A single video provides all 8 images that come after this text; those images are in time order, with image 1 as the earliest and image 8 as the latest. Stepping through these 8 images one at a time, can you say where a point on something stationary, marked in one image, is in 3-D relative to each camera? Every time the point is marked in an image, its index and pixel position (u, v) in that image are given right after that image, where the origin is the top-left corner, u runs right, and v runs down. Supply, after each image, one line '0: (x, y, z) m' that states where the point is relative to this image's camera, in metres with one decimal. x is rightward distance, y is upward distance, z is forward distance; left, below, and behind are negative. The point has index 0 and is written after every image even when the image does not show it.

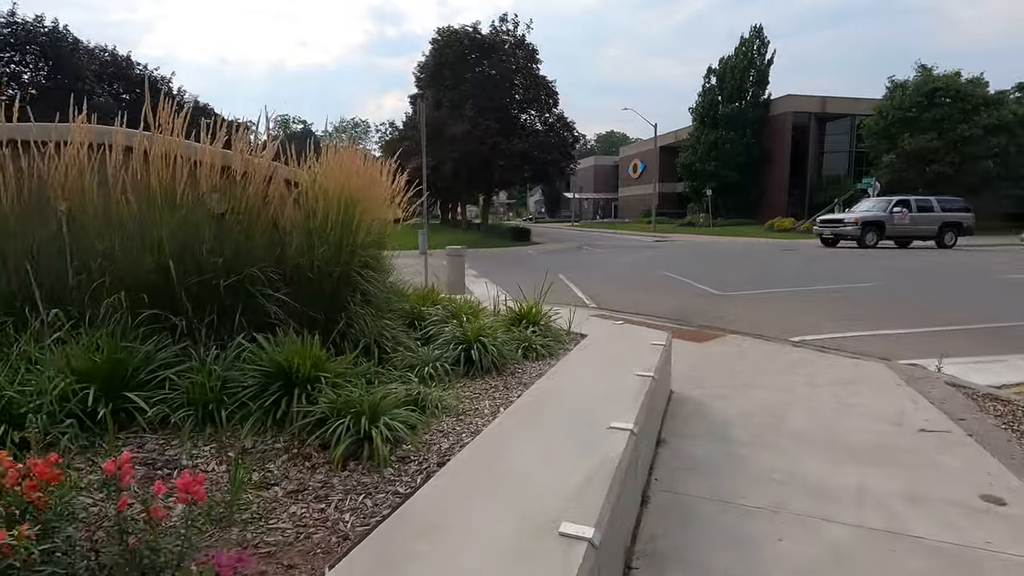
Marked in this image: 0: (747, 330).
0: (+3.5, -0.6, +8.1) m
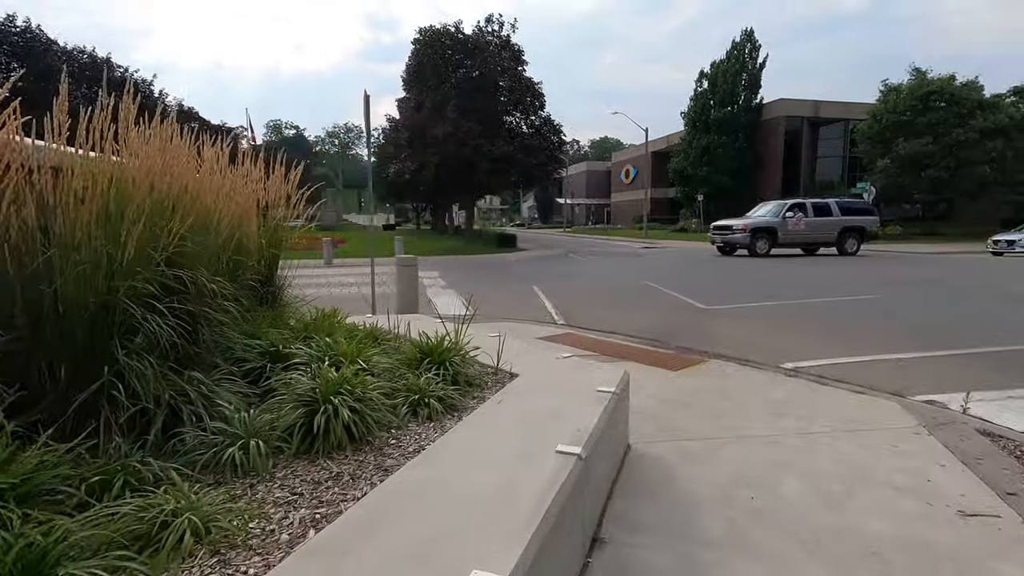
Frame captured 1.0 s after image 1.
0: (+2.8, -0.8, +6.9) m
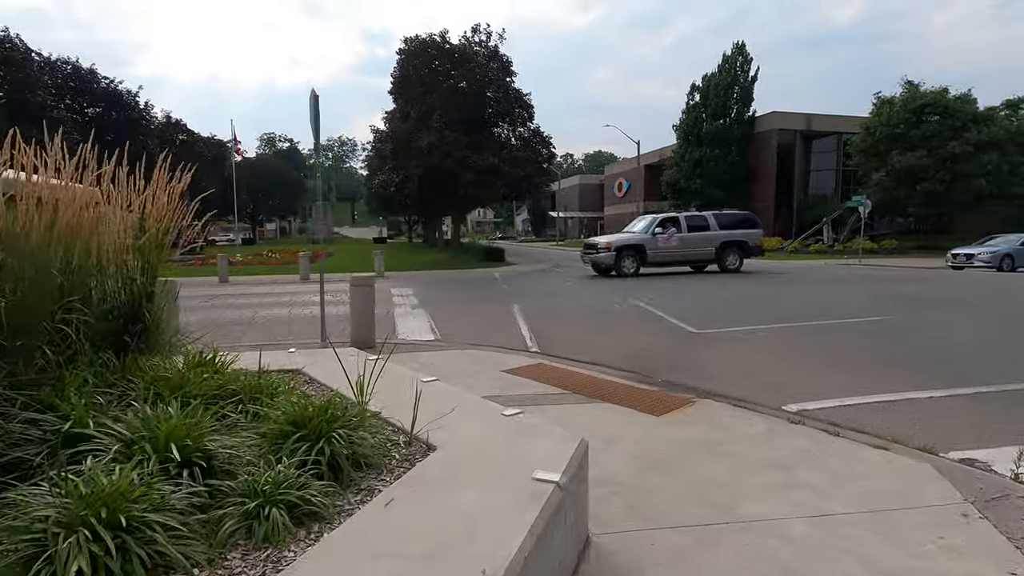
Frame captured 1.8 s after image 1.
0: (+2.4, -1.1, +6.0) m
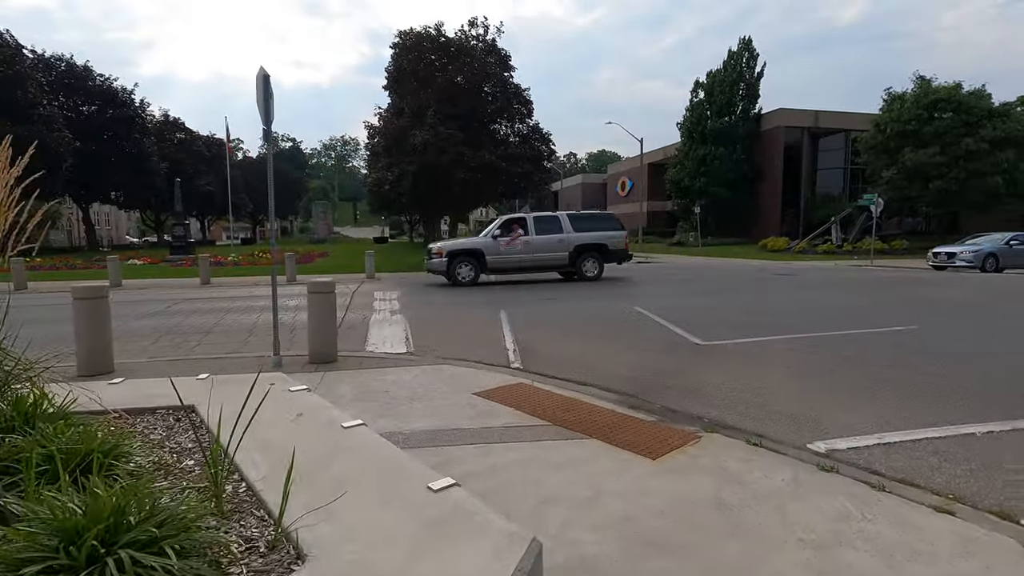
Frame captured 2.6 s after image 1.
0: (+2.1, -1.2, +5.0) m
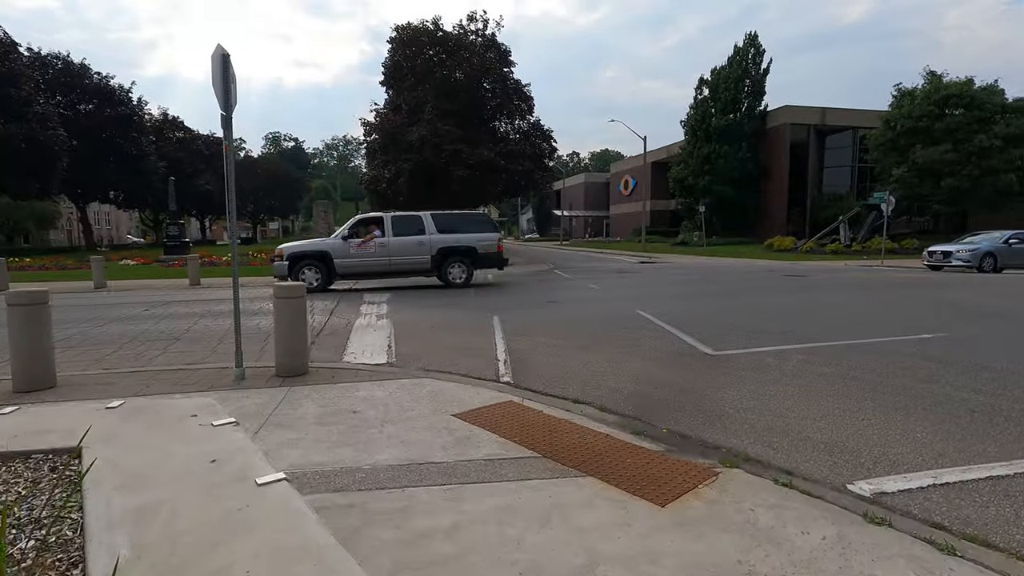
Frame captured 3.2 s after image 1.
0: (+1.9, -1.3, +4.2) m
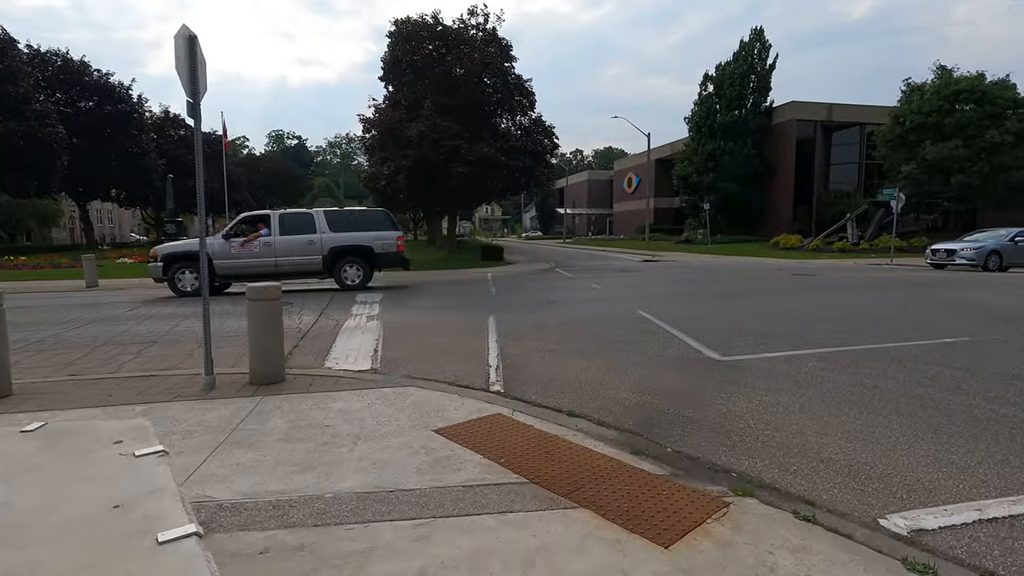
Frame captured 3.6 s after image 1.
0: (+1.8, -1.3, +3.7) m
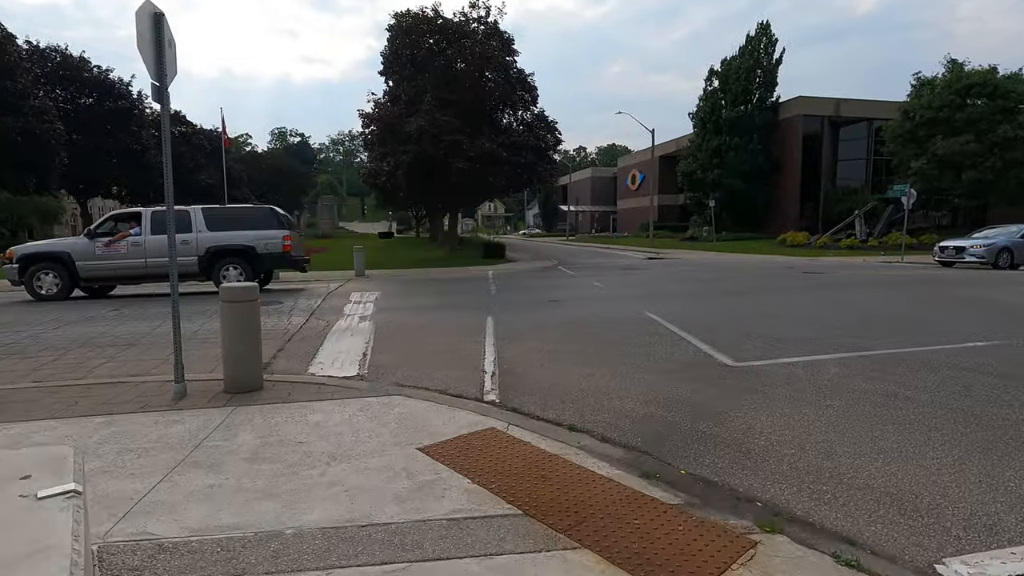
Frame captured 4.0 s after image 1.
0: (+1.8, -1.3, +3.2) m
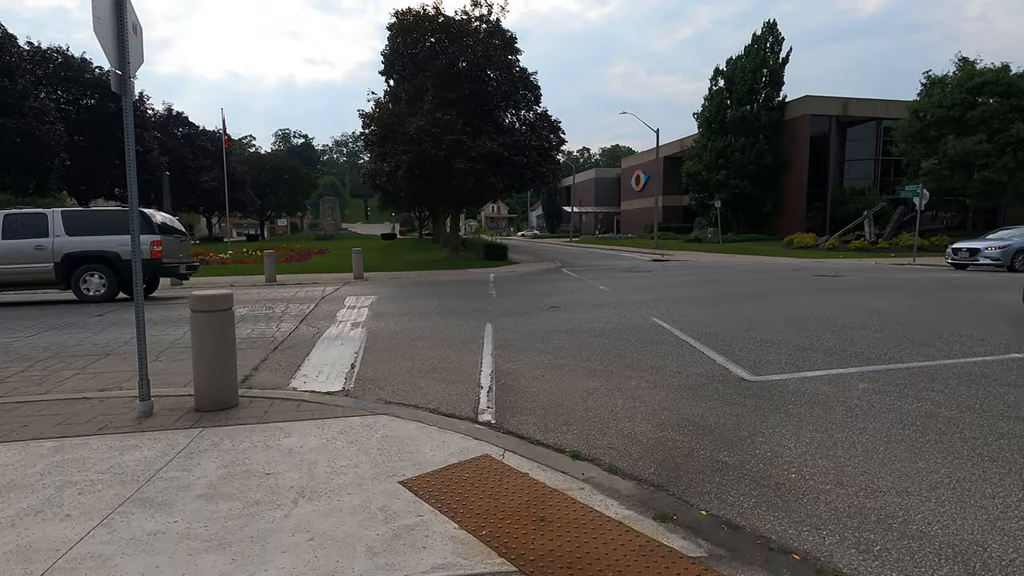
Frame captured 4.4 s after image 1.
0: (+1.7, -1.4, +2.7) m
